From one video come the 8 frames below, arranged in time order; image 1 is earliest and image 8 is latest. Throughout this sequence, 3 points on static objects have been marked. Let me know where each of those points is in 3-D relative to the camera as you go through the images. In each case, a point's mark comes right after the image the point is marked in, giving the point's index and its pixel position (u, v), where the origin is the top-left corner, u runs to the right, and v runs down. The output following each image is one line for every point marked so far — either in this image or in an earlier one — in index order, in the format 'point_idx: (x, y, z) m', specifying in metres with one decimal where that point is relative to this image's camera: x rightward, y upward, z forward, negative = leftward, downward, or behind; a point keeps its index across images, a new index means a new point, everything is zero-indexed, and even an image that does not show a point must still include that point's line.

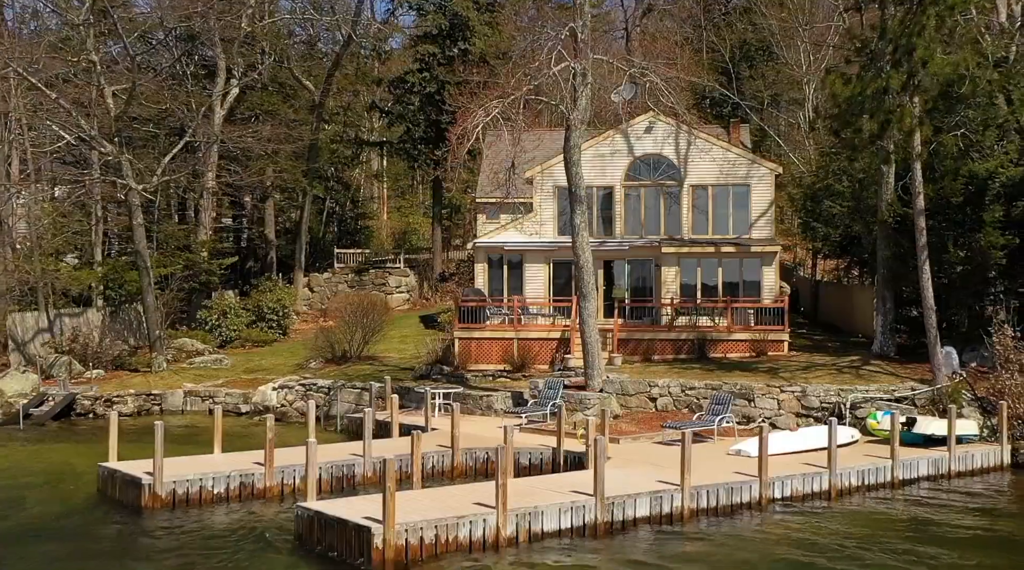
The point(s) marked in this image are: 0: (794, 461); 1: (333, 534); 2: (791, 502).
0: (+4.8, -3.0, +18.8) m
1: (-2.2, -3.2, +14.6) m
2: (+4.4, -3.4, +17.4) m
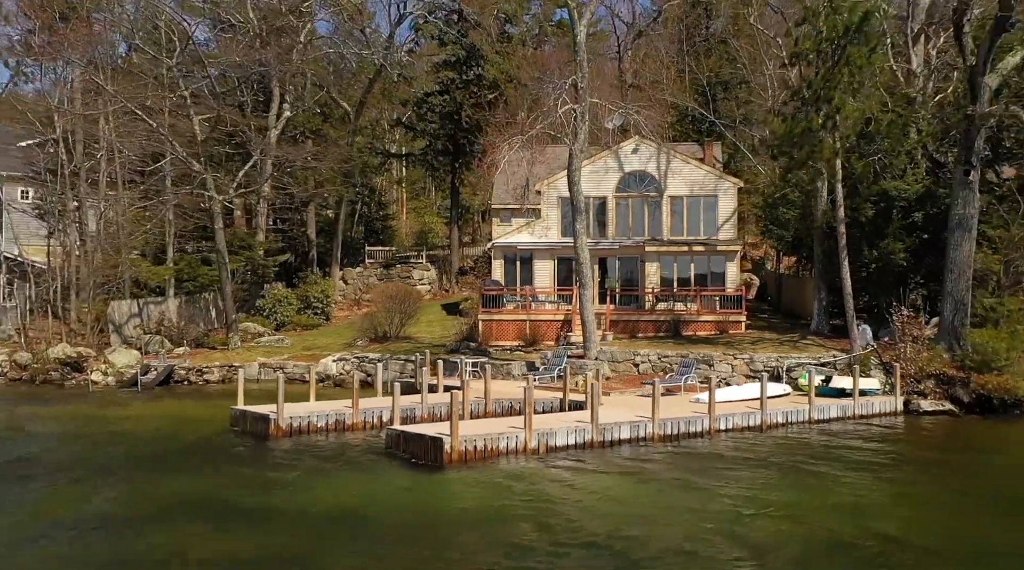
0: (+5.3, -2.8, +25.7) m
1: (-1.8, -3.1, +21.4) m
2: (+4.9, -3.2, +24.2) m
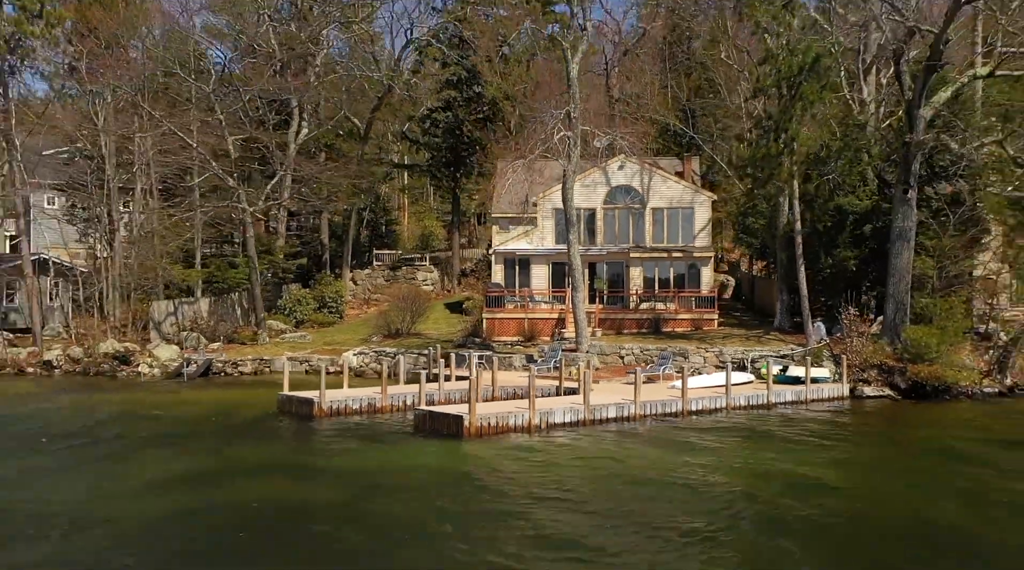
0: (+5.4, -2.9, +30.2) m
1: (-1.7, -3.2, +25.9) m
2: (+5.0, -3.3, +28.8) m
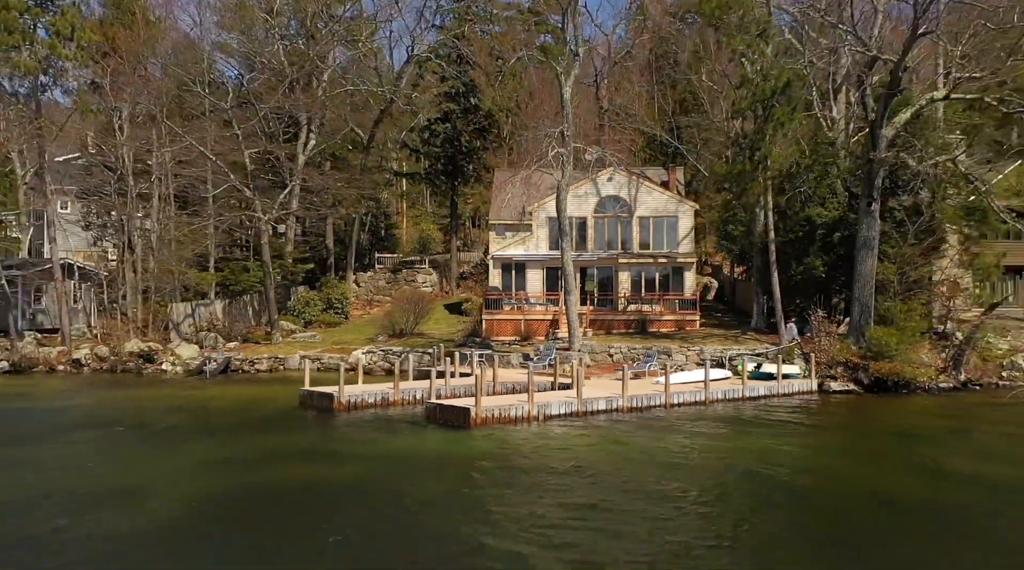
0: (+5.4, -3.1, +33.4) m
1: (-1.6, -3.4, +29.0) m
2: (+5.0, -3.4, +31.9) m
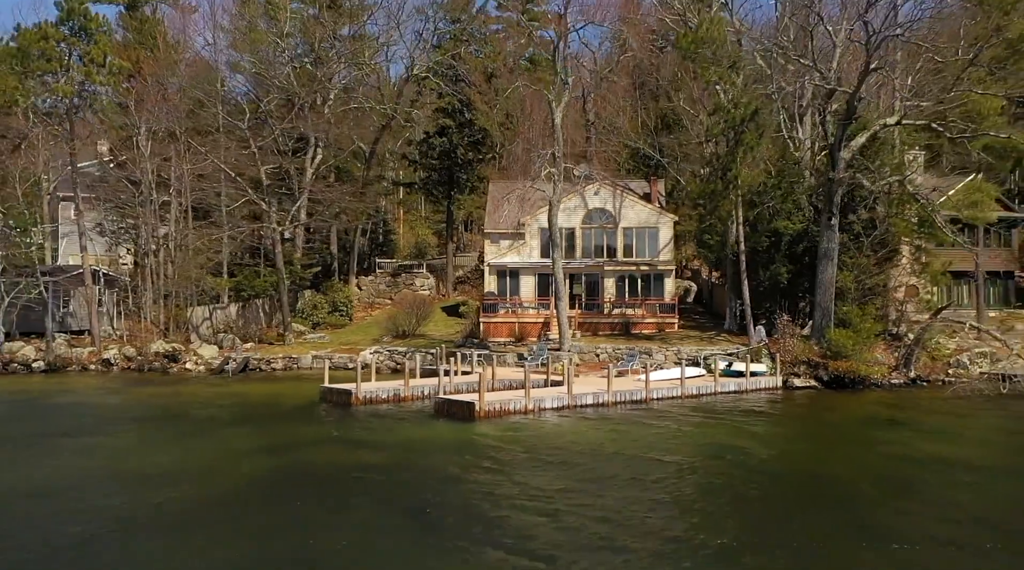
0: (+5.3, -3.3, +37.4) m
1: (-1.7, -3.6, +32.9) m
2: (+4.9, -3.7, +35.9) m
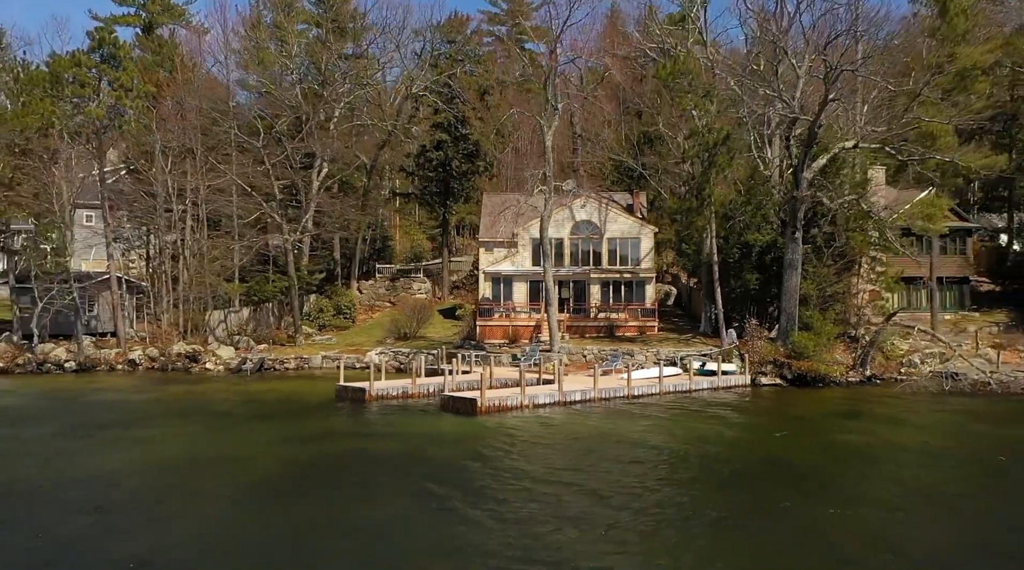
0: (+5.1, -3.6, +41.7) m
1: (-1.8, -4.0, +37.0) m
2: (+4.8, -4.0, +40.2) m
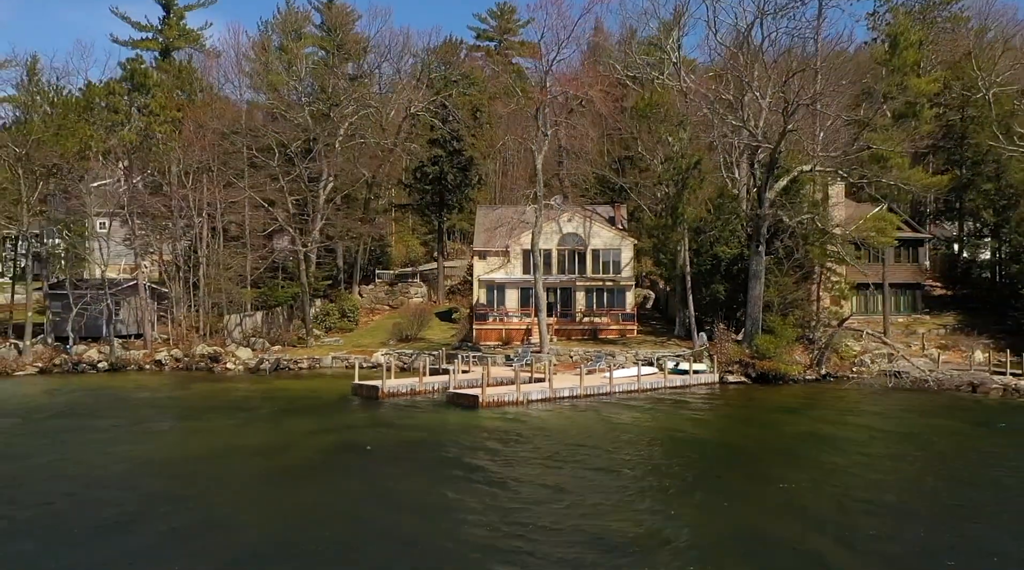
0: (+4.9, -4.0, +46.9) m
1: (-1.9, -4.4, +42.2) m
2: (+4.6, -4.4, +45.4) m
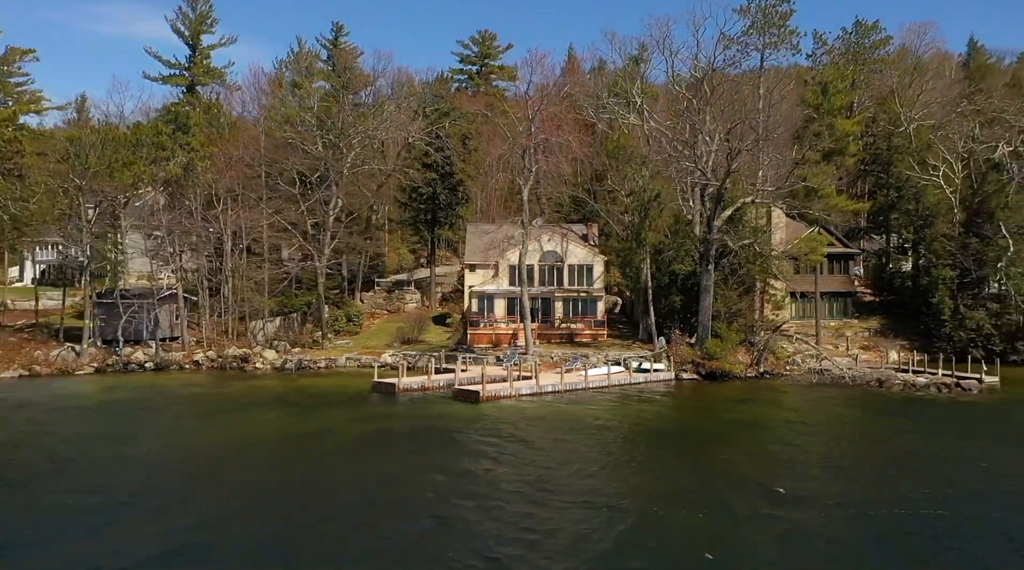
0: (+4.5, -4.7, +56.6) m
1: (-2.2, -5.1, +51.7) m
2: (+4.2, -5.1, +55.1) m
